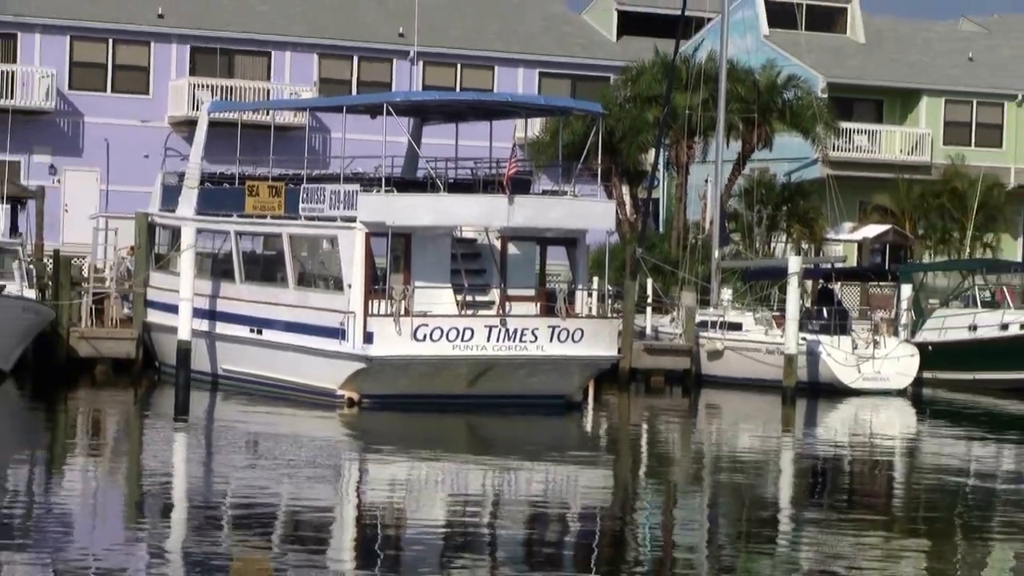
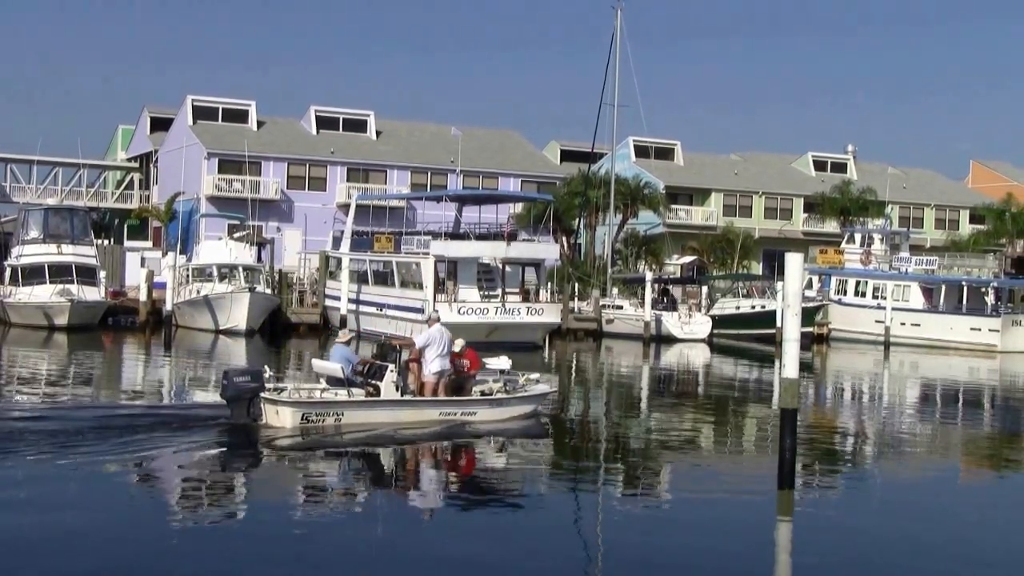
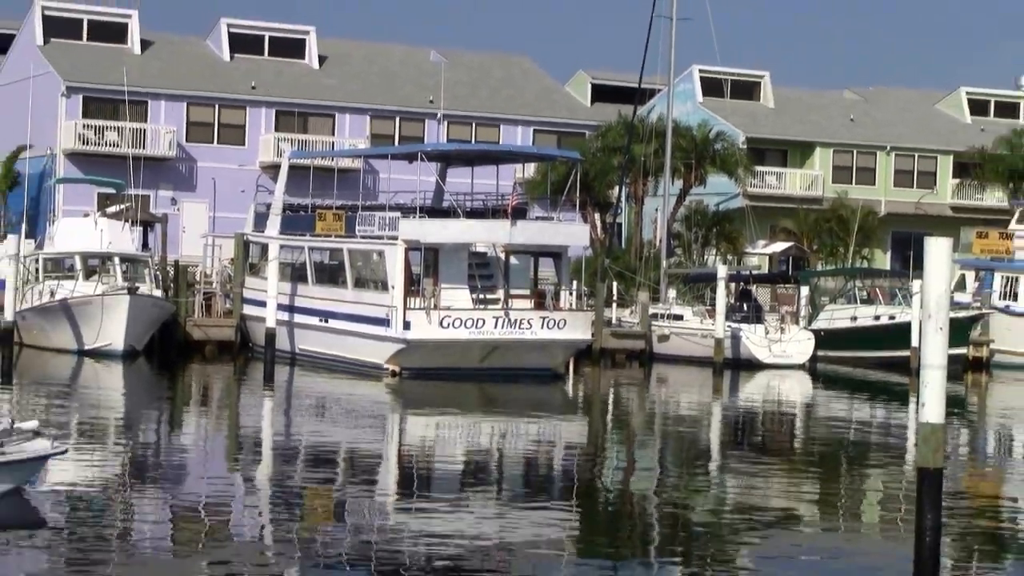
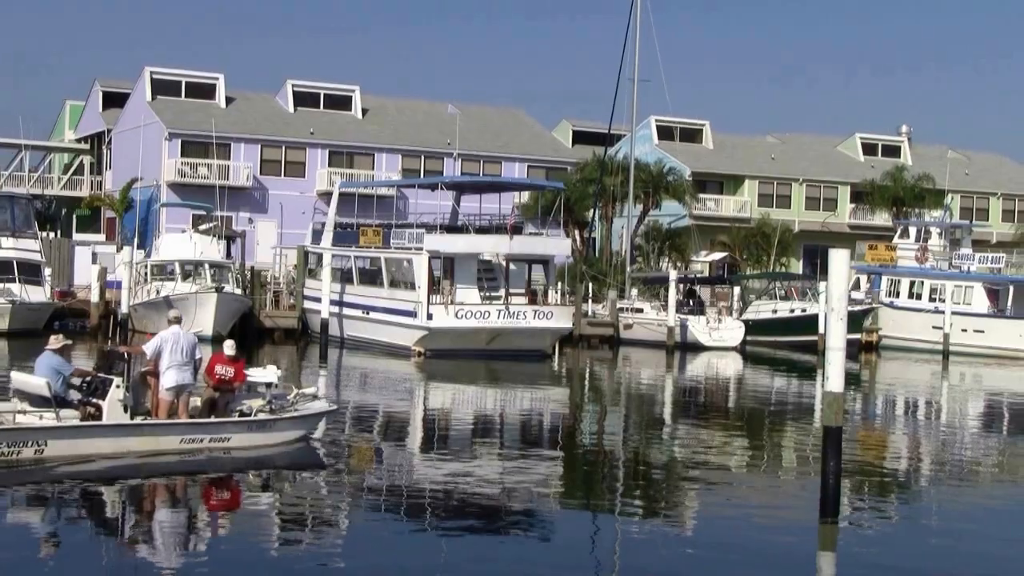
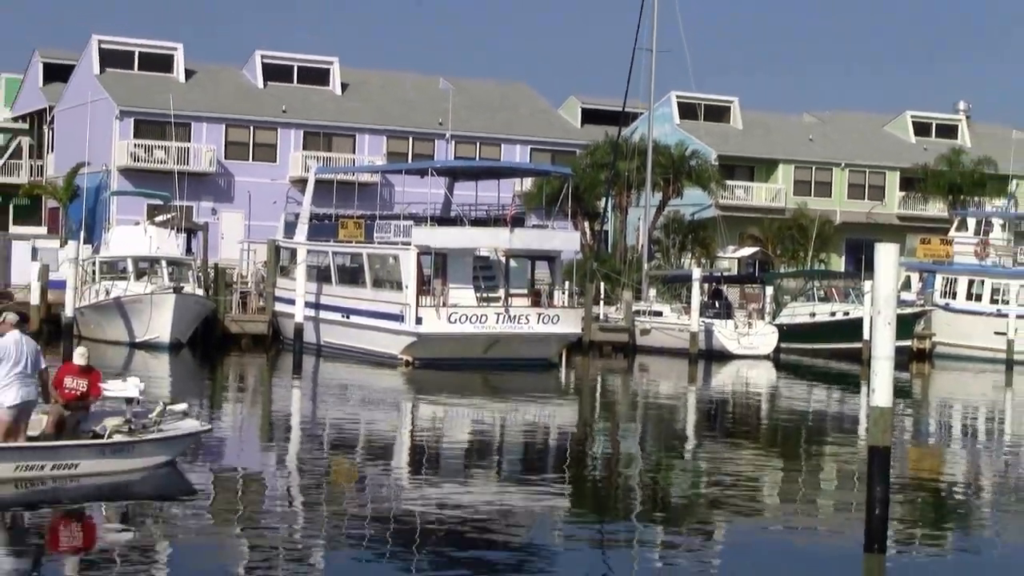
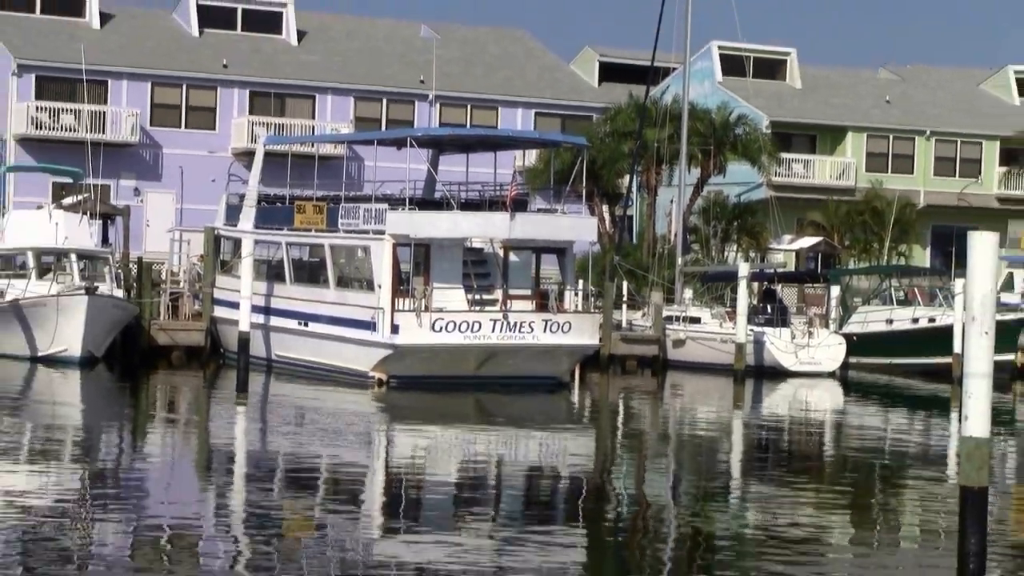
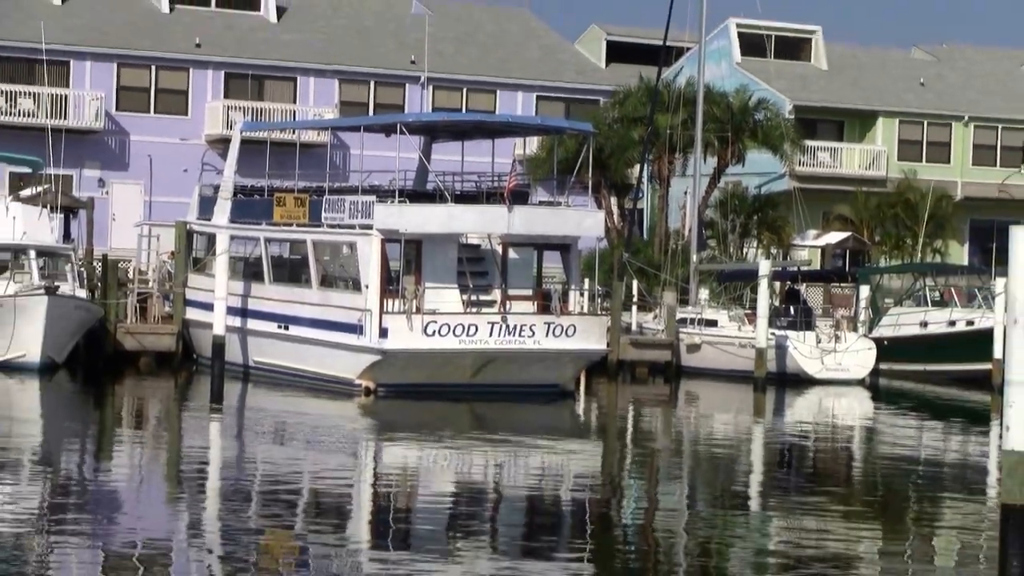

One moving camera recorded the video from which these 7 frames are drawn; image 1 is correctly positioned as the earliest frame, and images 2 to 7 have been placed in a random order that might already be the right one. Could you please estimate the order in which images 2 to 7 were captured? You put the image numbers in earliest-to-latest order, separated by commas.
7, 6, 3, 5, 4, 2
